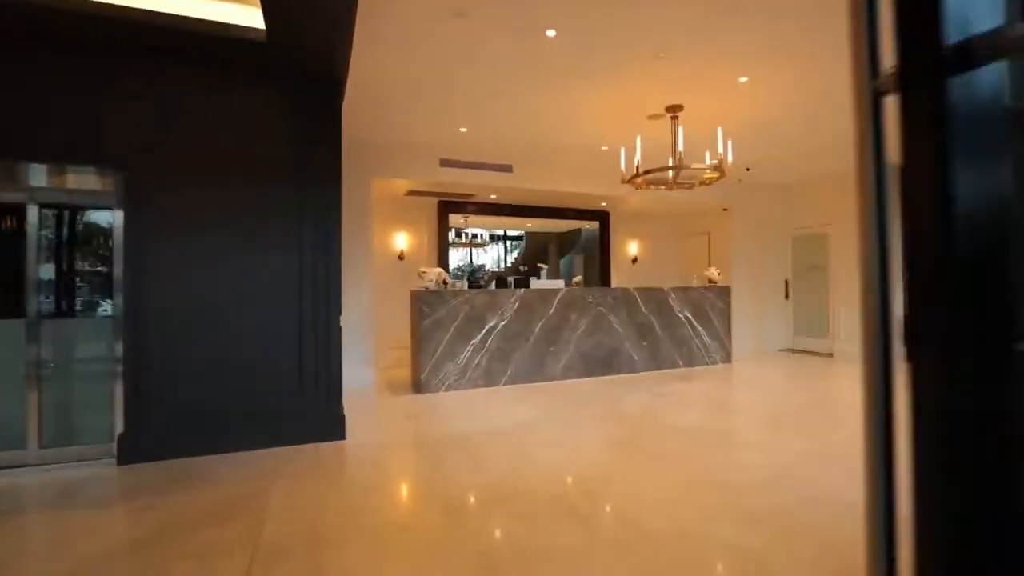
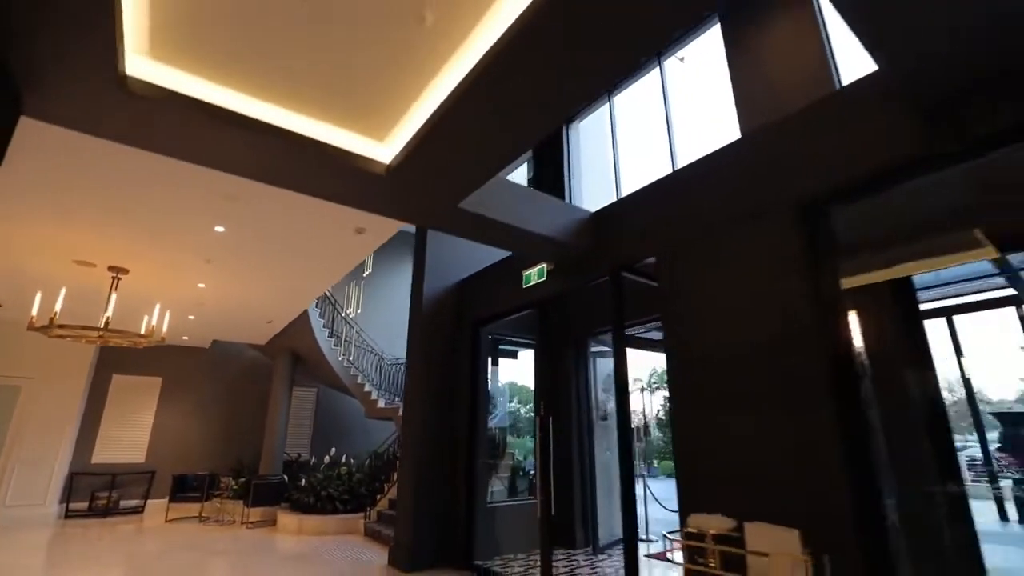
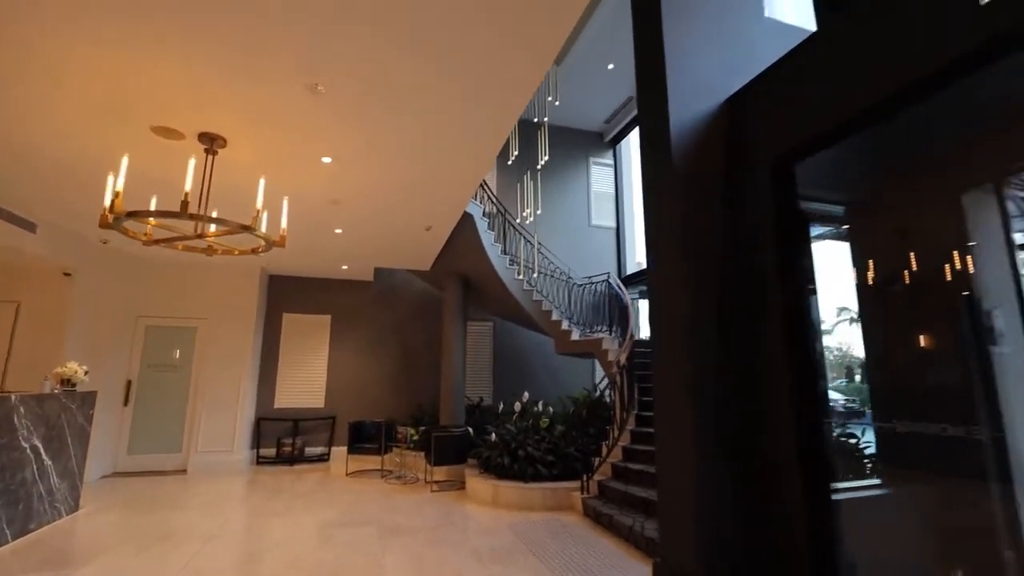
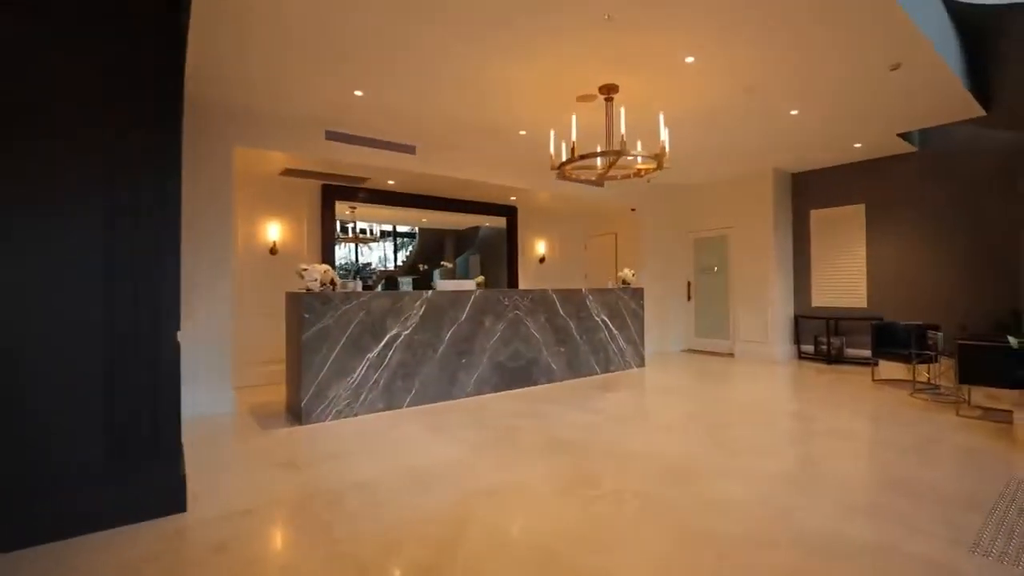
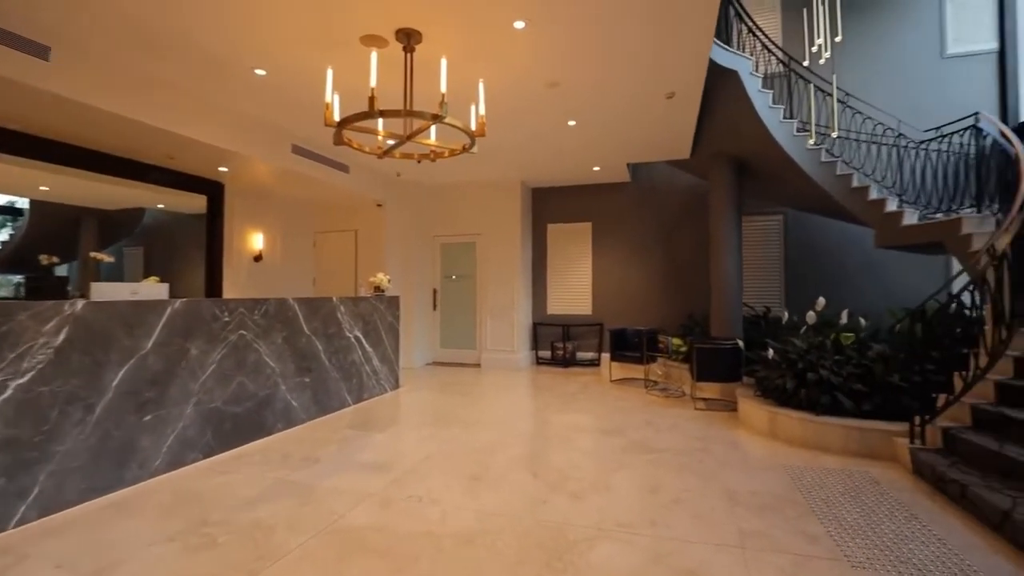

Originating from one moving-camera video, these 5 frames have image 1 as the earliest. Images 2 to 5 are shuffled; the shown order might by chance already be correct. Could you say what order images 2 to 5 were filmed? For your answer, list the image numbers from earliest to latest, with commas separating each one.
4, 5, 3, 2
